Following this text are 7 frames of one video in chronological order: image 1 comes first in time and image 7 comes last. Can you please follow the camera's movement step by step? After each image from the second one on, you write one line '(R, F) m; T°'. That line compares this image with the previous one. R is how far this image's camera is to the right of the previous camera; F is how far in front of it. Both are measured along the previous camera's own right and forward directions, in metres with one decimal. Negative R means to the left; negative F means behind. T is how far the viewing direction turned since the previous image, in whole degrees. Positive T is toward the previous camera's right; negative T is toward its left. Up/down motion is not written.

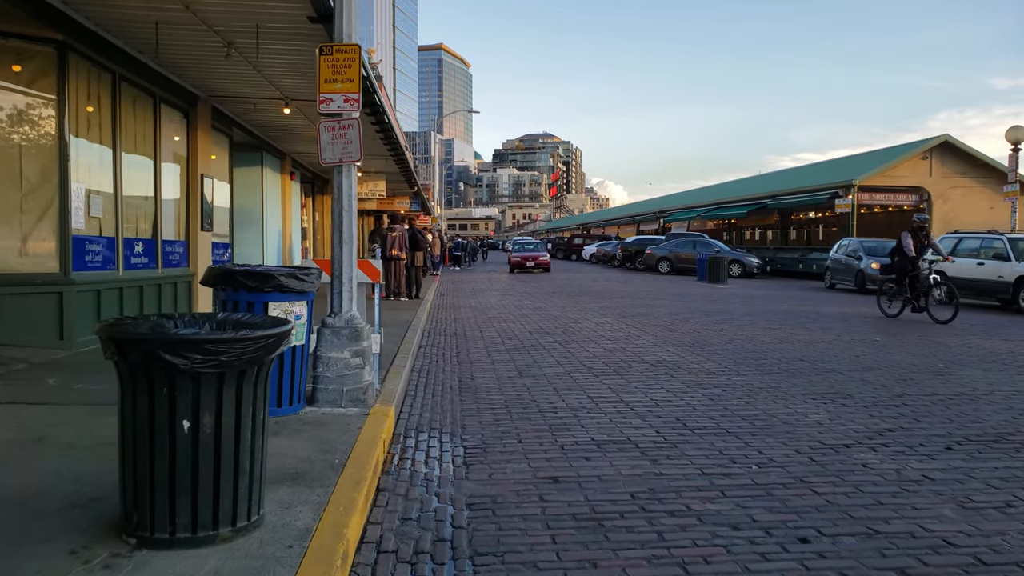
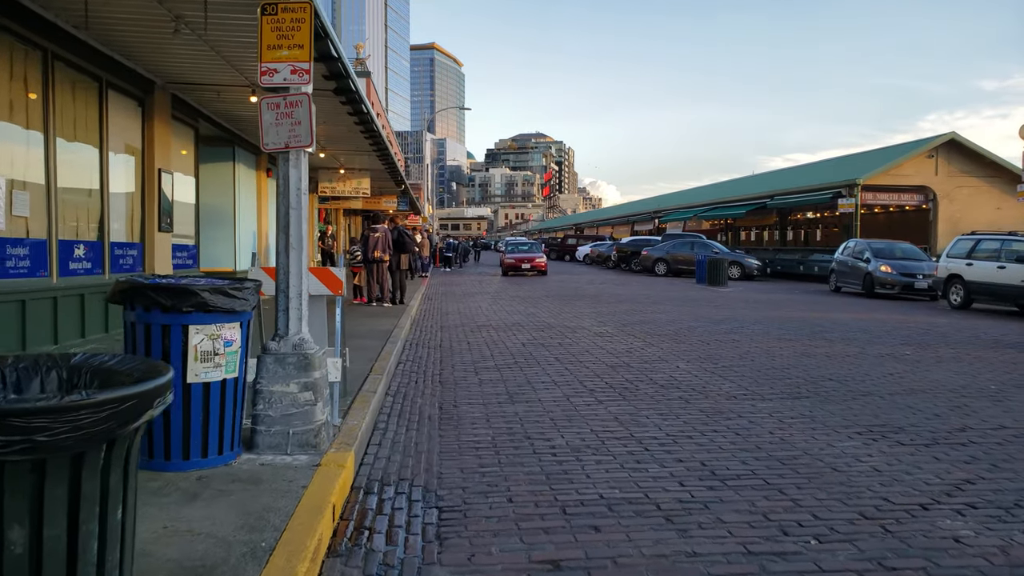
(0.0, +1.1) m; +1°
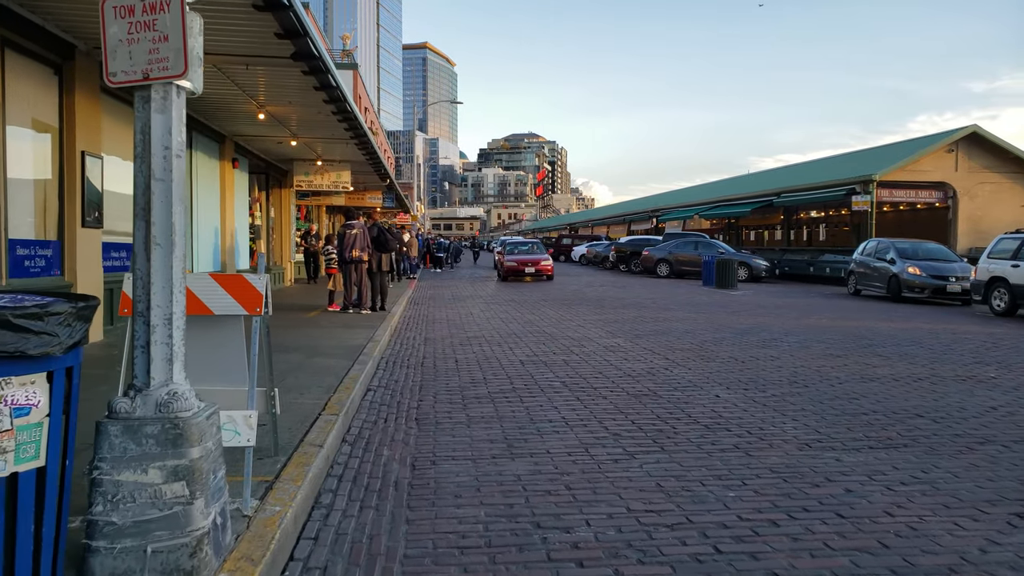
(0.0, +1.8) m; +1°
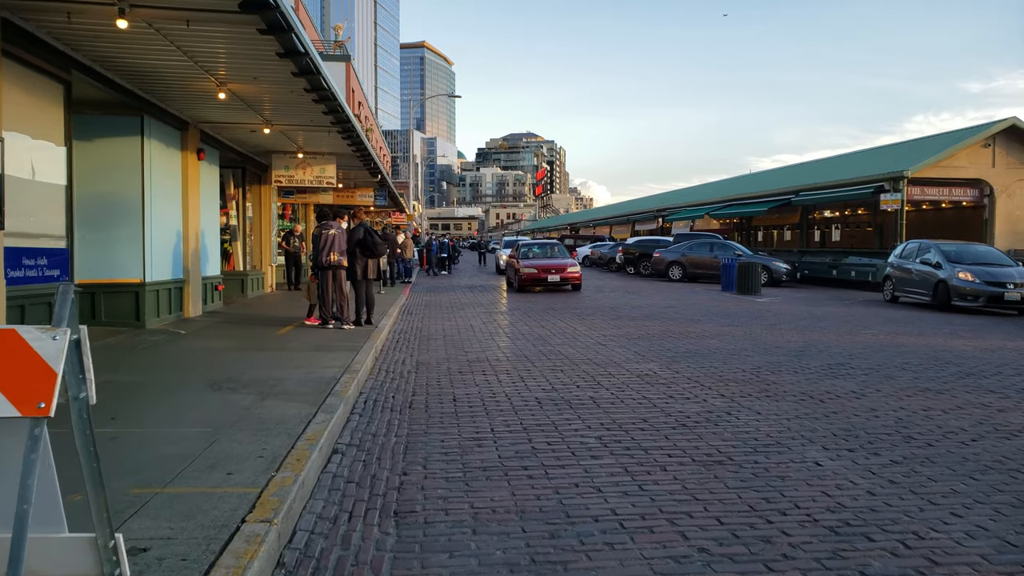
(-0.1, +2.0) m; 0°
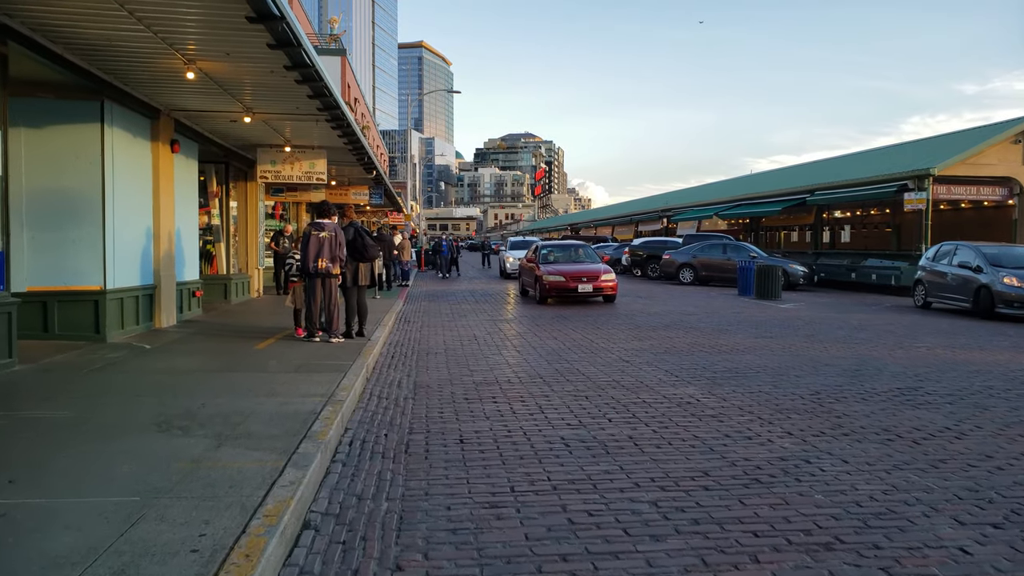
(-0.2, +1.4) m; 0°
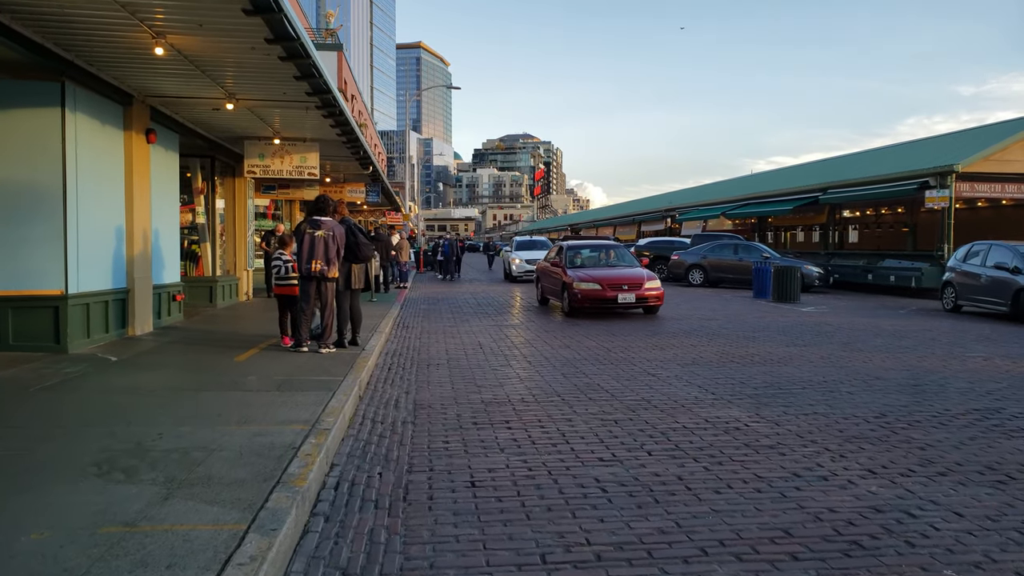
(-0.2, +1.1) m; 0°
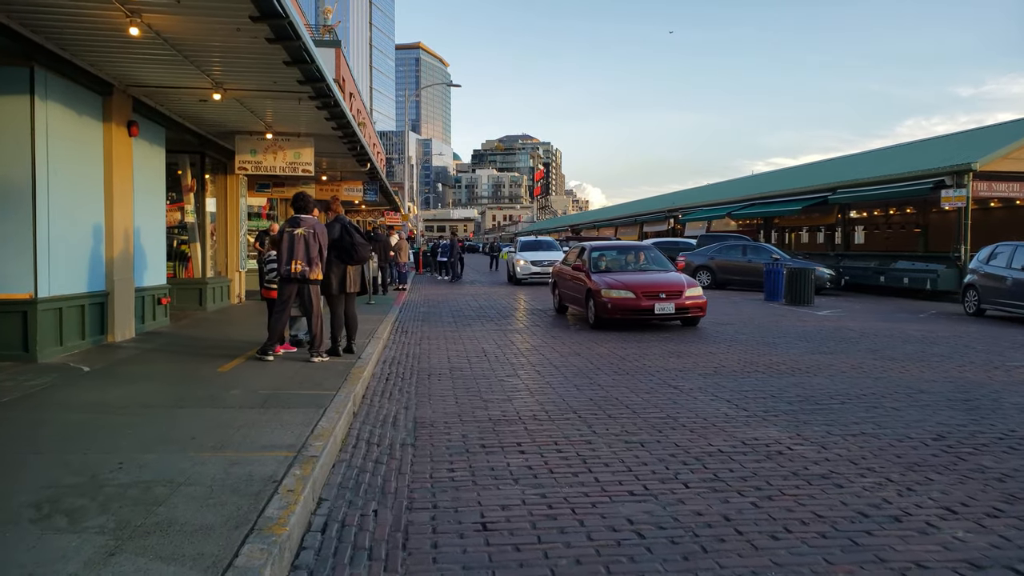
(-0.1, +0.7) m; 0°
